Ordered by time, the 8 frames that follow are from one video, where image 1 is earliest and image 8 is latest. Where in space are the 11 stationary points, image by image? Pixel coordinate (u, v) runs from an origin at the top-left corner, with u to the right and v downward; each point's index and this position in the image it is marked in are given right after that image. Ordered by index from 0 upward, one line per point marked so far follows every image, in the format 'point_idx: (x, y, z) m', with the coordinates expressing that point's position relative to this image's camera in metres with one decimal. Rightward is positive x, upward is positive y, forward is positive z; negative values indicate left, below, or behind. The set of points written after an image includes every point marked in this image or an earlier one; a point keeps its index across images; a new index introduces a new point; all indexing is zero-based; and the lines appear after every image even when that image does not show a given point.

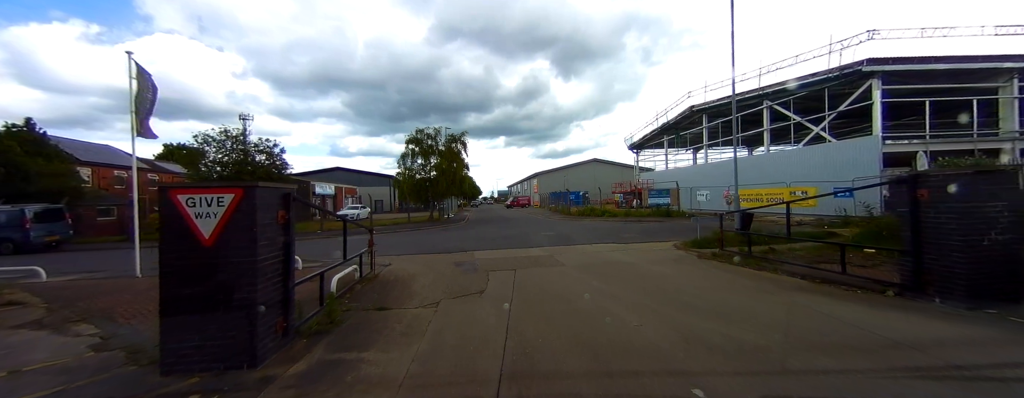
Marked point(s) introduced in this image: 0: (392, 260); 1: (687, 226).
0: (-4.0, -2.1, +9.3) m
1: (+10.4, -1.9, +16.5) m
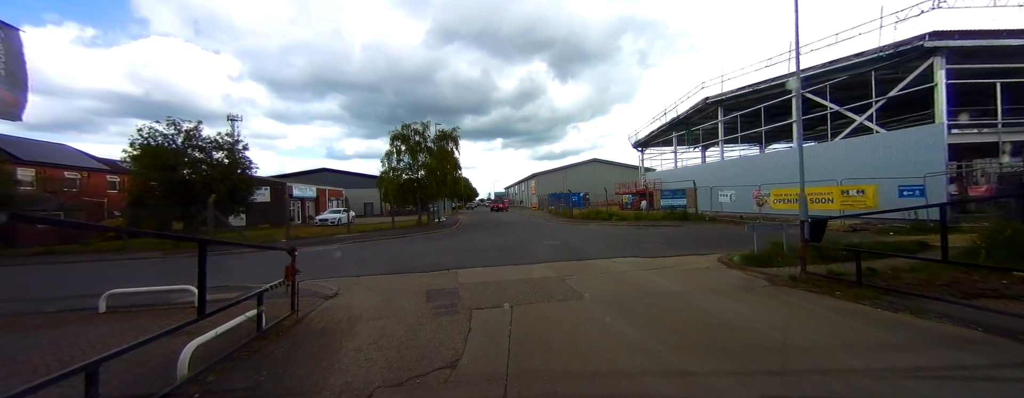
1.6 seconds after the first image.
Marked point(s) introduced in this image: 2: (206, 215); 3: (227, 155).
0: (-4.1, -2.2, +6.7) m
1: (+10.3, -1.9, +14.0) m
2: (-14.7, -0.8, +13.2) m
3: (-16.5, +2.5, +16.0) m
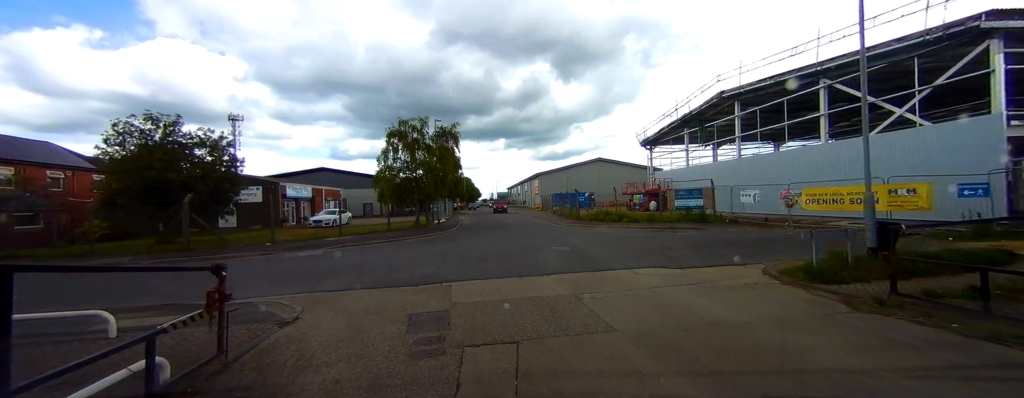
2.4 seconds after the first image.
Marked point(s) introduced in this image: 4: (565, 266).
0: (-4.0, -2.2, +5.4) m
1: (+10.5, -1.9, +12.5) m
2: (-14.5, -0.8, +12.1) m
3: (-16.3, +2.5, +14.9) m
4: (+1.5, -2.0, +8.0) m
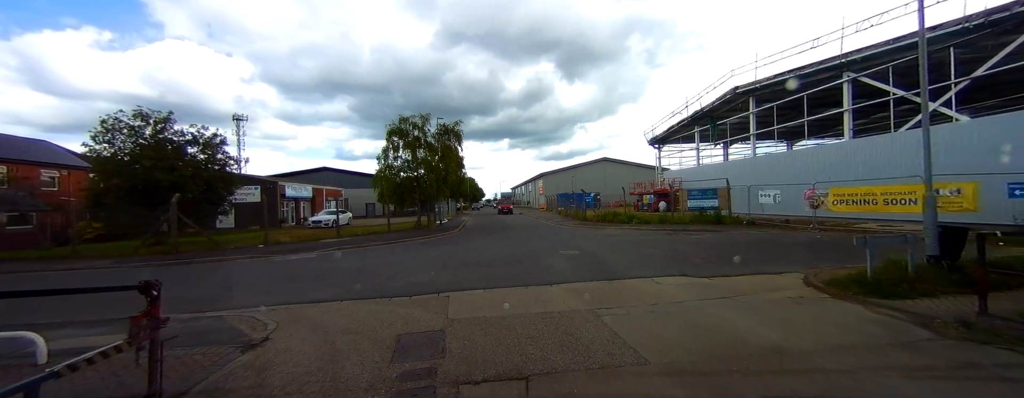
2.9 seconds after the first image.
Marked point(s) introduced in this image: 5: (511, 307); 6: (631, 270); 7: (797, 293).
0: (-3.9, -2.2, +4.7) m
1: (+10.7, -1.9, +11.6) m
2: (-14.3, -0.8, +11.5) m
3: (-16.0, +2.5, +14.3) m
4: (+1.6, -2.0, +7.2) m
5: (0.0, -2.0, +5.3) m
6: (+3.2, -1.9, +7.6) m
7: (+6.0, -2.0, +5.7) m
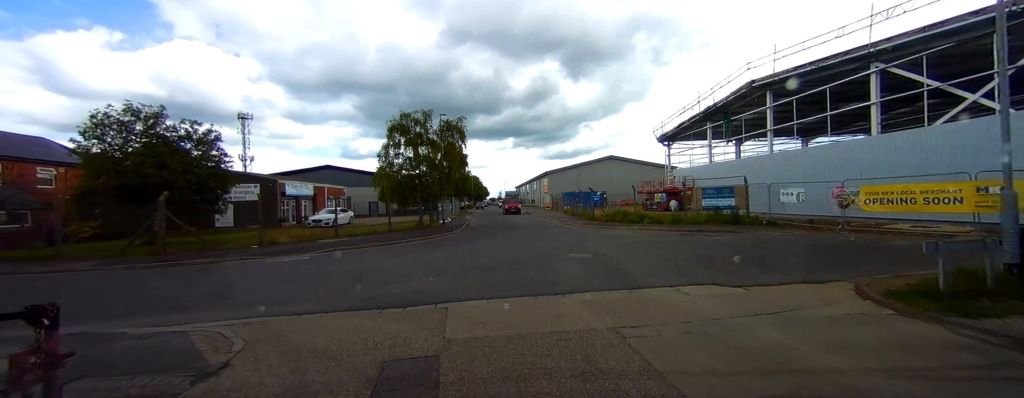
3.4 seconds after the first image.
0: (-3.8, -2.1, +4.0) m
1: (+10.9, -1.9, +10.6) m
2: (-14.1, -0.7, +10.9) m
3: (-15.8, +2.6, +13.8) m
4: (+1.8, -2.0, +6.4) m
5: (+0.1, -2.0, +4.5) m
6: (+3.4, -1.9, +6.7) m
7: (+6.1, -2.0, +4.9) m
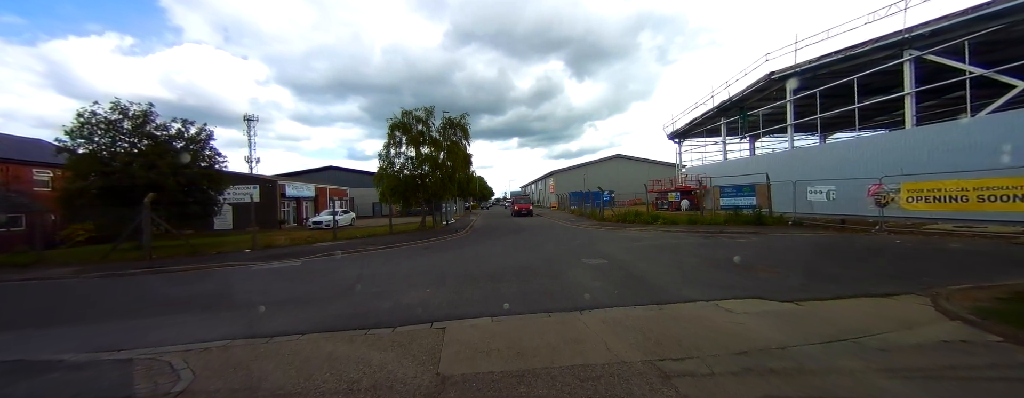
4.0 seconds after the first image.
0: (-3.6, -2.1, +3.2) m
1: (+11.2, -1.8, +9.6) m
2: (-13.9, -0.7, +10.3) m
3: (-15.5, +2.5, +13.2) m
4: (+1.9, -2.0, +5.5) m
5: (+0.3, -2.0, +3.6) m
6: (+3.6, -1.9, +5.8) m
7: (+6.2, -1.9, +3.9) m
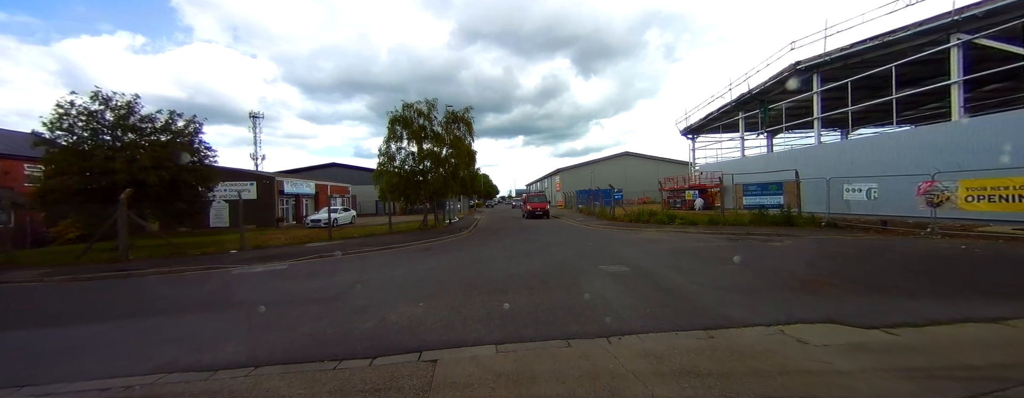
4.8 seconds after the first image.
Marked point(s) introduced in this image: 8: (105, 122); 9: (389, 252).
0: (-3.5, -2.1, +2.2) m
1: (+11.4, -1.8, +8.4) m
2: (-13.6, -0.6, +9.5) m
3: (-15.2, +2.7, +12.4) m
4: (+2.1, -1.9, +4.5) m
5: (+0.4, -2.0, +2.6) m
6: (+3.7, -1.9, +4.7) m
7: (+6.4, -1.9, +2.8) m
8: (-16.7, +3.2, +11.4) m
9: (-5.8, -2.5, +13.2) m
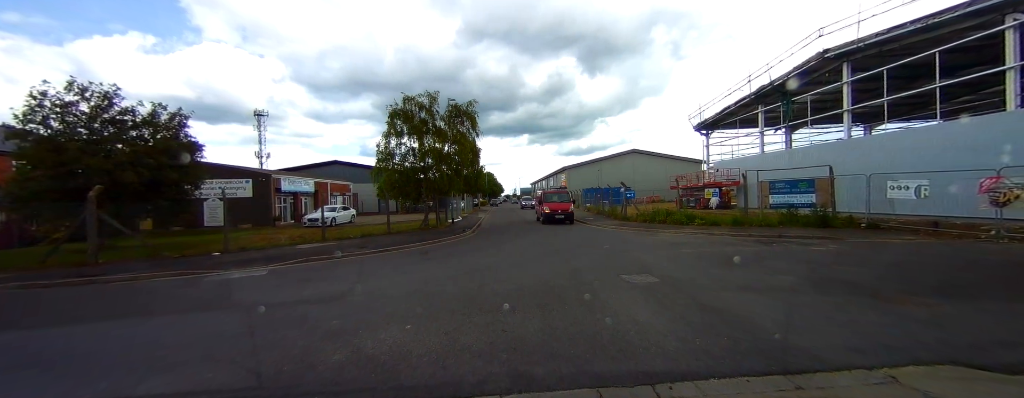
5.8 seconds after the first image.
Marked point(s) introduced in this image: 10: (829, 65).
0: (-3.5, -2.1, +1.3) m
1: (+11.6, -1.8, +7.1) m
2: (-13.4, -0.6, +8.7) m
3: (-14.9, +2.7, +11.7) m
4: (+2.2, -1.9, +3.4) m
5: (+0.4, -1.9, +1.6) m
6: (+3.8, -1.8, +3.6) m
7: (+6.4, -1.9, +1.7) m
8: (-16.5, +3.3, +10.7) m
9: (-5.5, -2.4, +12.2) m
10: (+22.1, +9.3, +19.3) m
